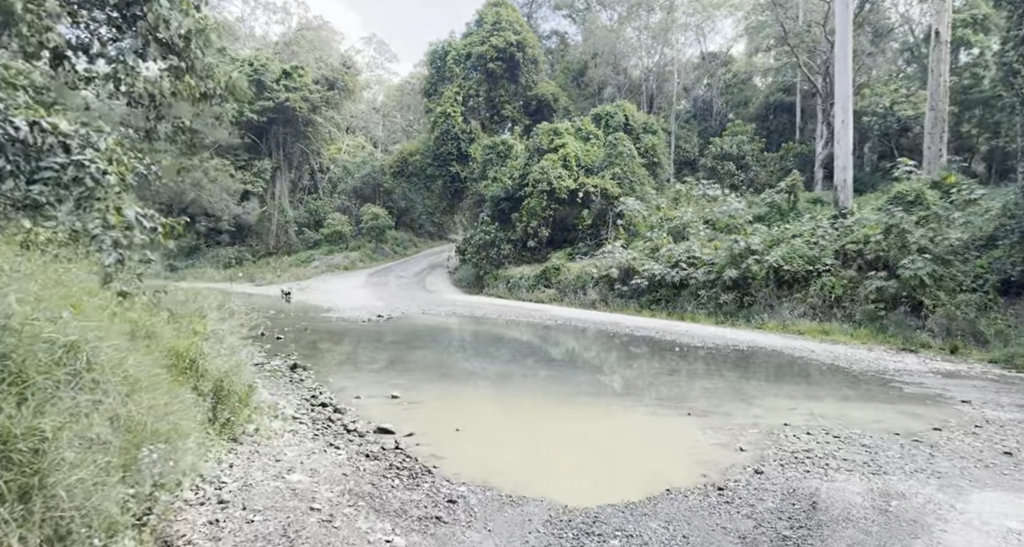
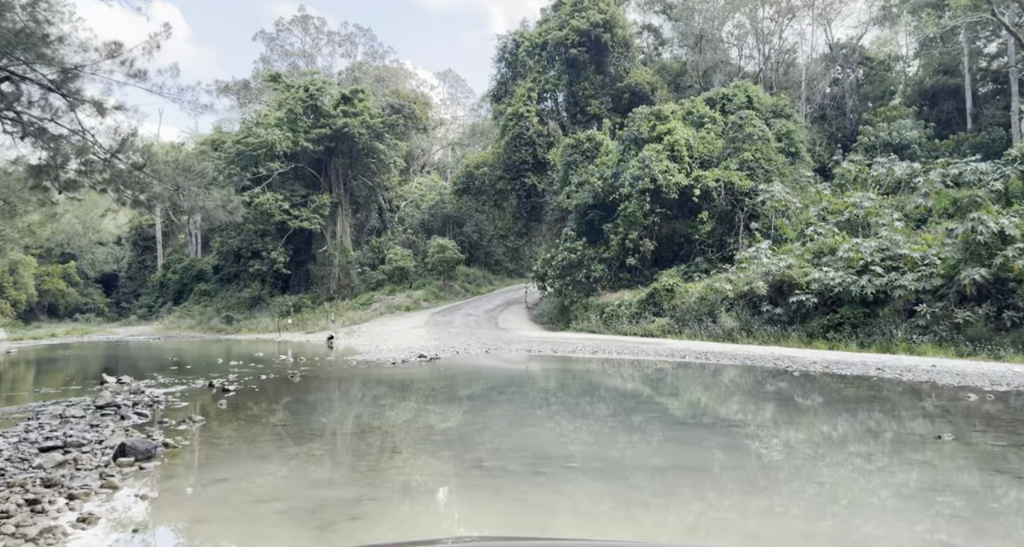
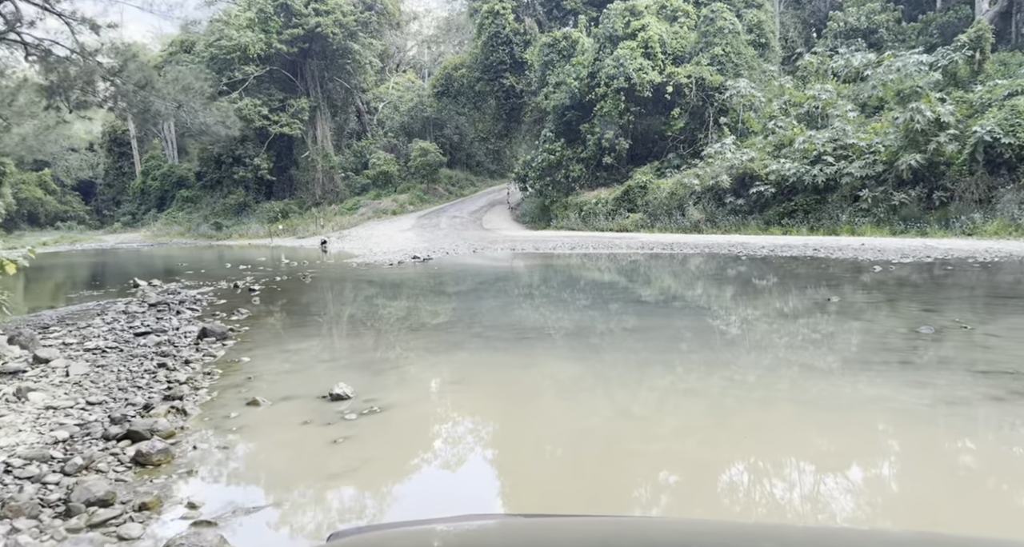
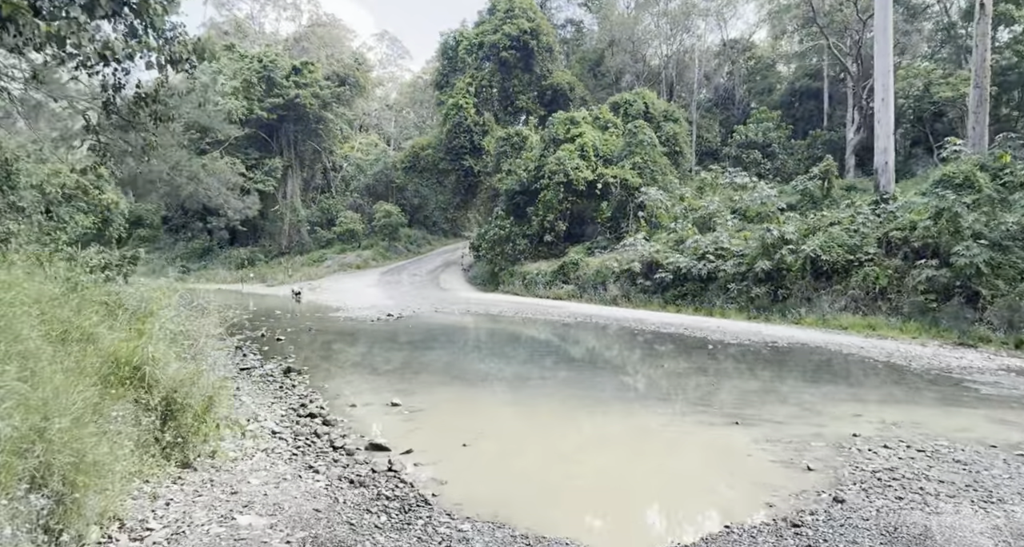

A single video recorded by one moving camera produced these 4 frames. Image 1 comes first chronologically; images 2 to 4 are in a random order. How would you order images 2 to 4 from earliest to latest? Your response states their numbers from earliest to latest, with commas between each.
4, 3, 2
